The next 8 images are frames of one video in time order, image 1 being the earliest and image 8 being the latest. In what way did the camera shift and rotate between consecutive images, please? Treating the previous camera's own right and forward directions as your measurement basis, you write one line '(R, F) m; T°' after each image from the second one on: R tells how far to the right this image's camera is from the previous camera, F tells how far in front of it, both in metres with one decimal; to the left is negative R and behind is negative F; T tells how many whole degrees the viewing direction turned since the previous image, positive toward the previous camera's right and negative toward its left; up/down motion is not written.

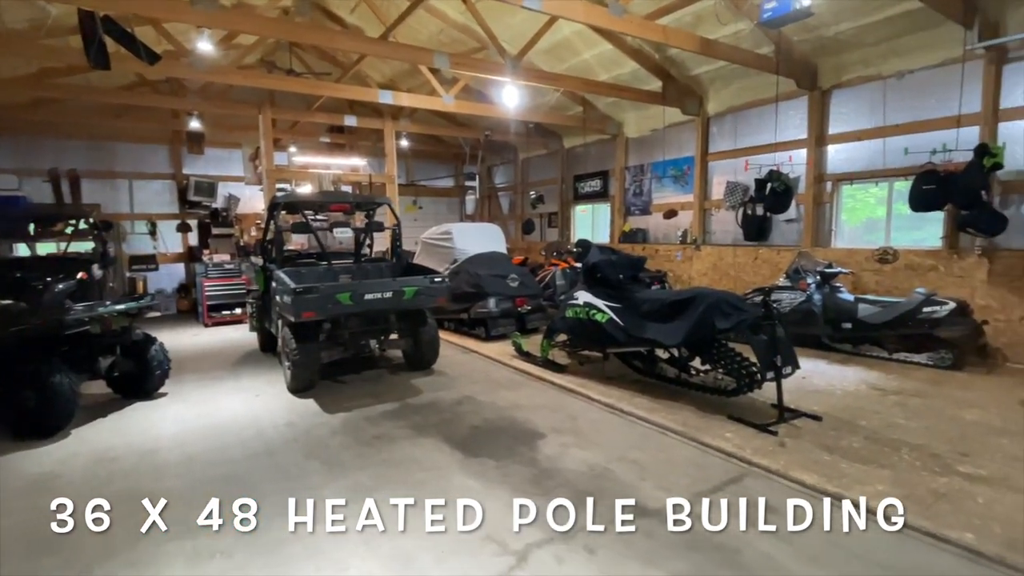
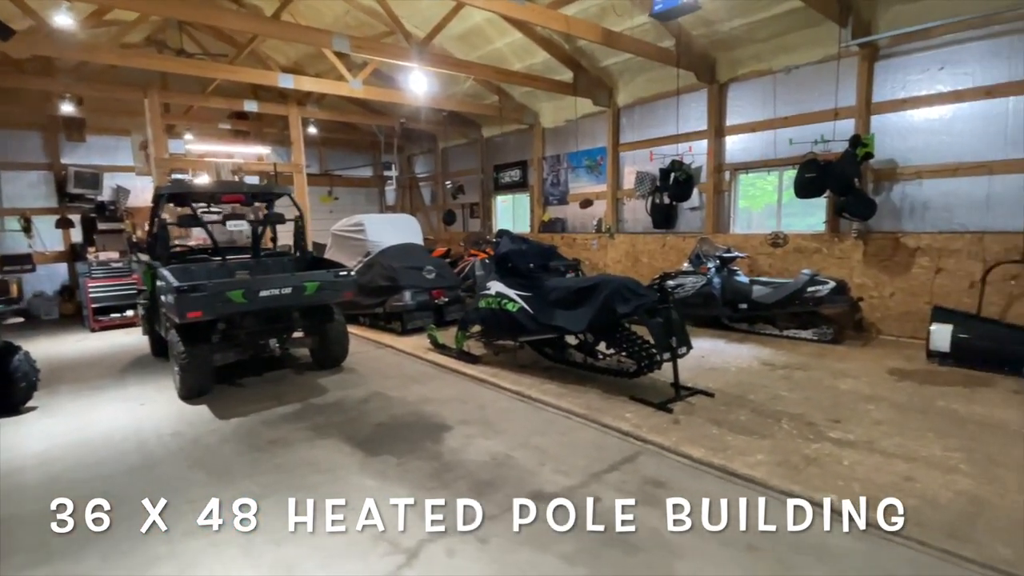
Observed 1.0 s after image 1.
(+0.2, 0.0) m; +7°
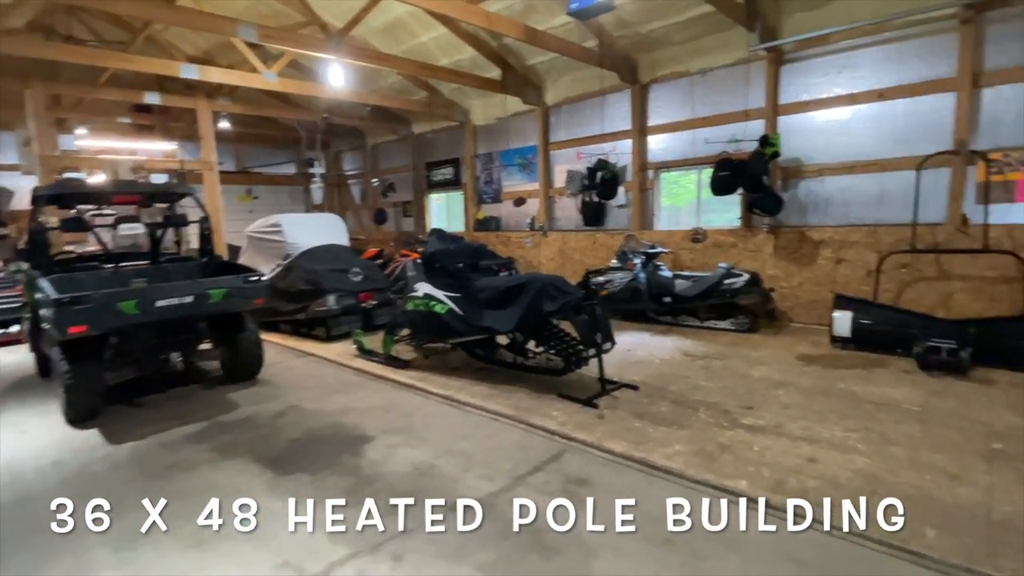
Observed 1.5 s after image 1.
(+0.1, +0.1) m; +7°
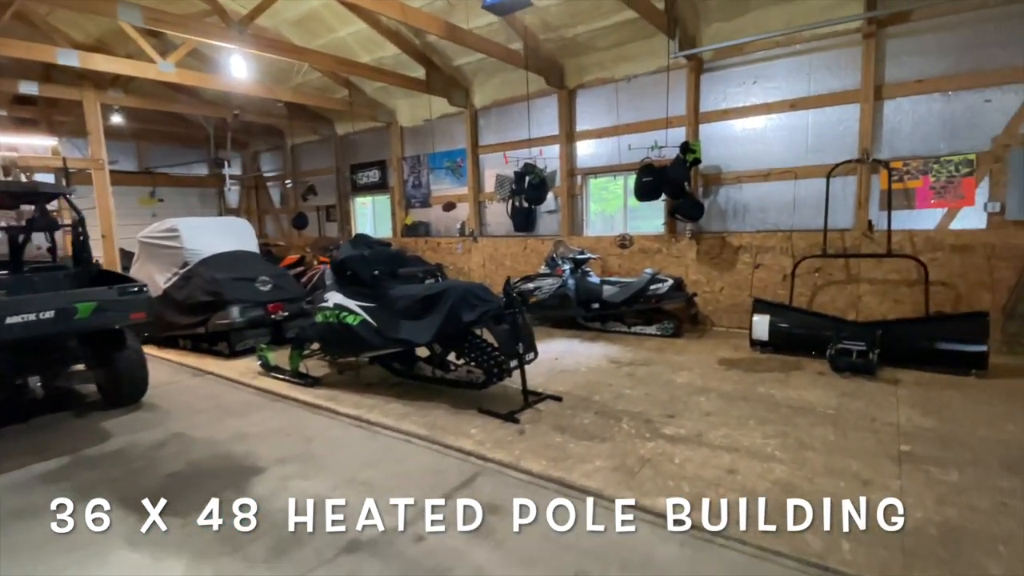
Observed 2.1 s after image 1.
(+0.2, +0.2) m; +7°
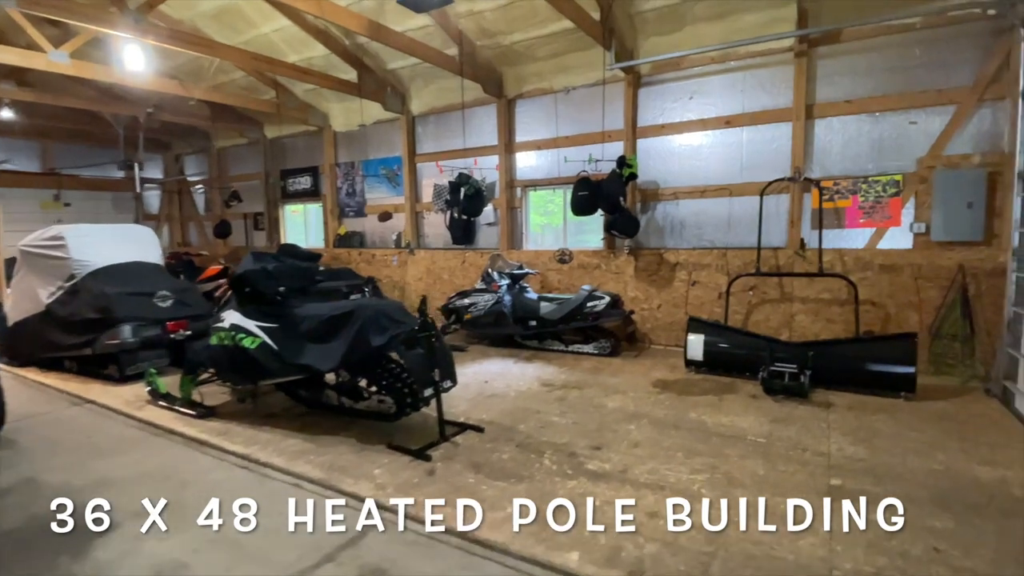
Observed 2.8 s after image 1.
(+0.2, +0.3) m; +5°
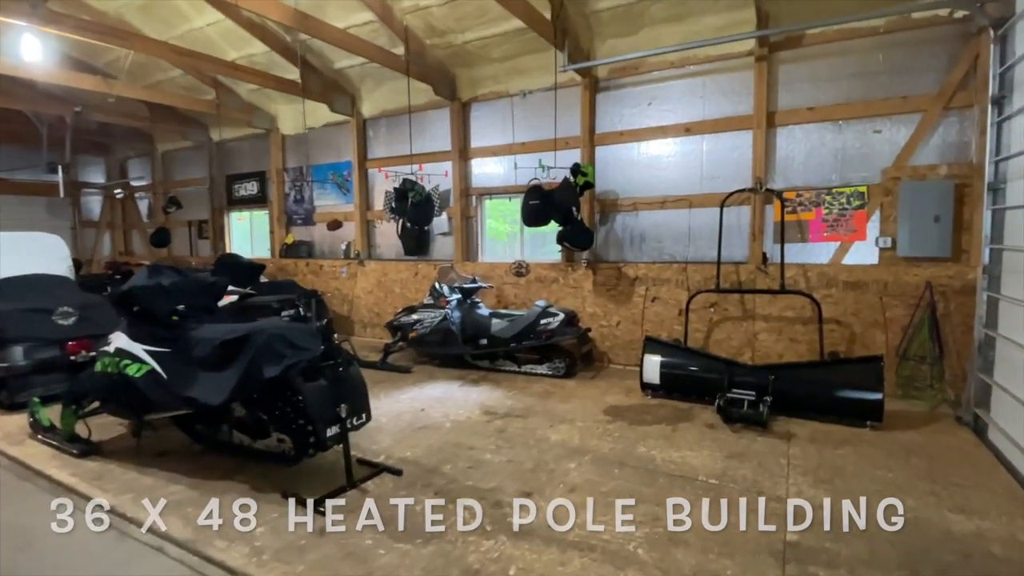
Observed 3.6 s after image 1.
(+0.3, +0.4) m; +2°
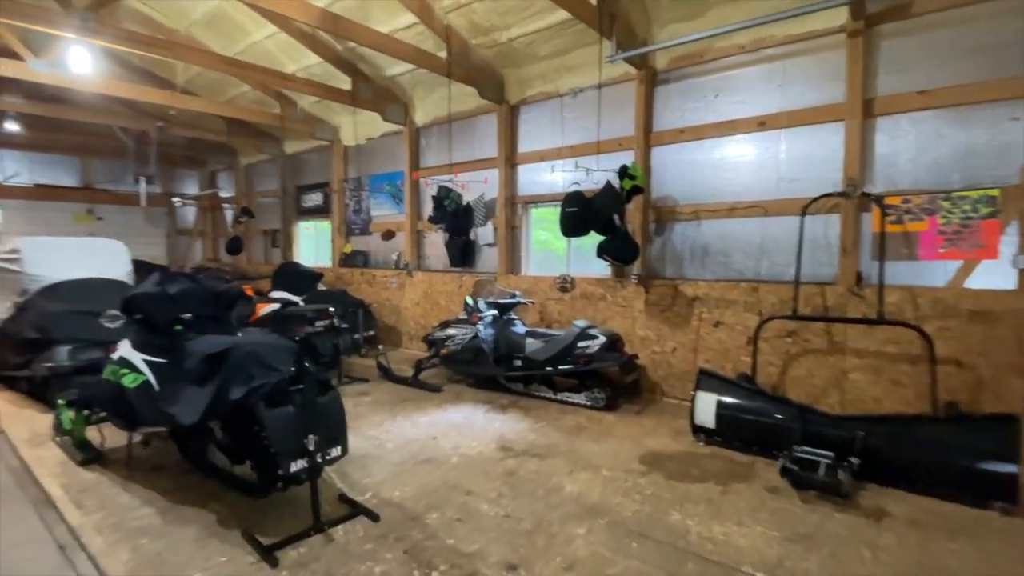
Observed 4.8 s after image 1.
(+0.4, +0.5) m; -10°
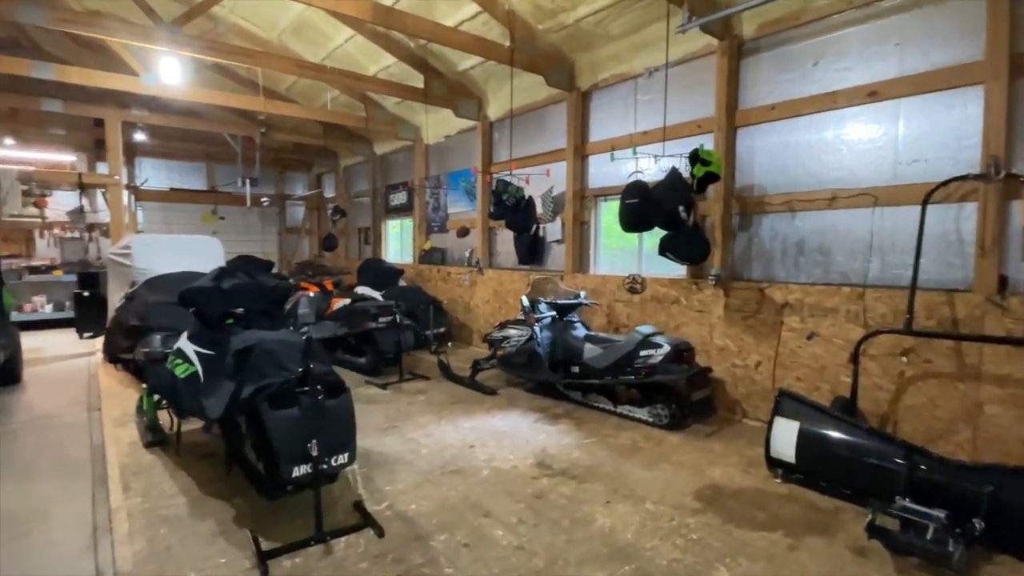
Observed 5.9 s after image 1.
(+0.3, +0.3) m; -12°
